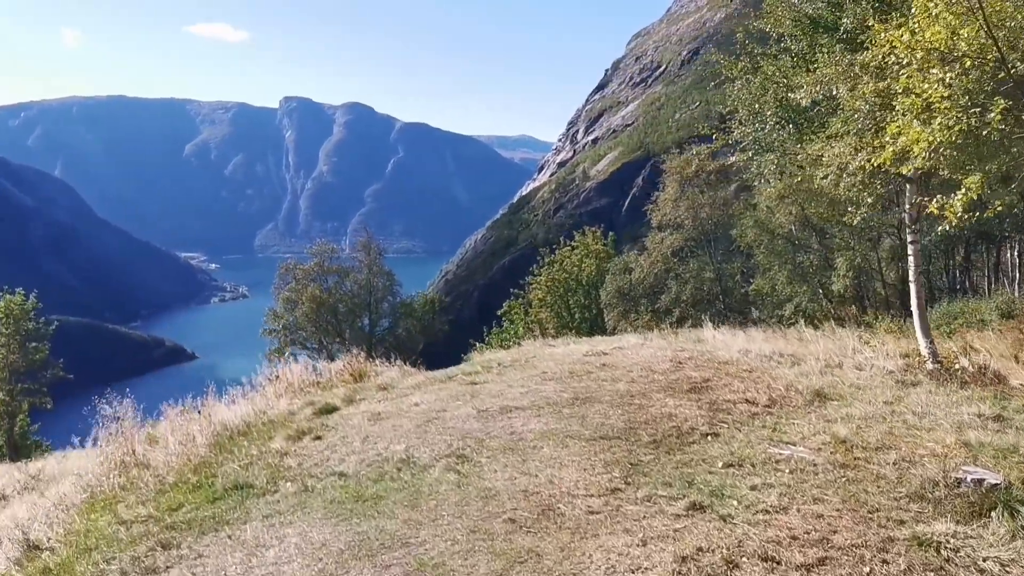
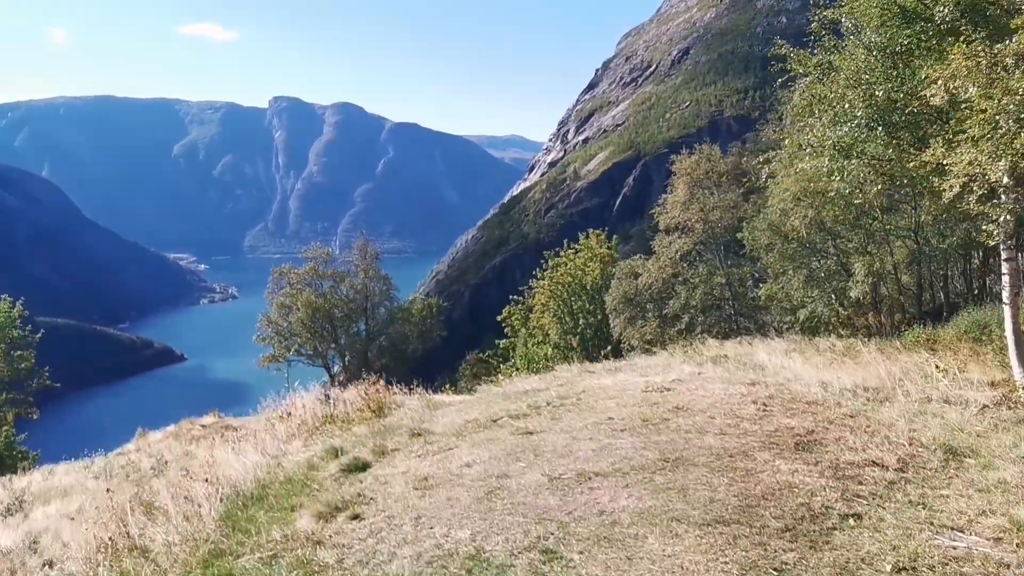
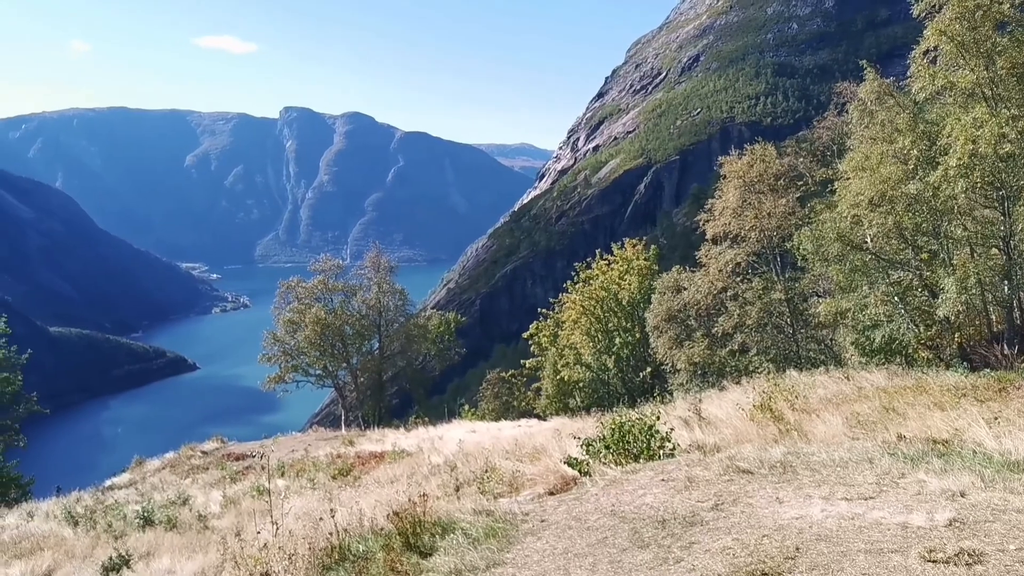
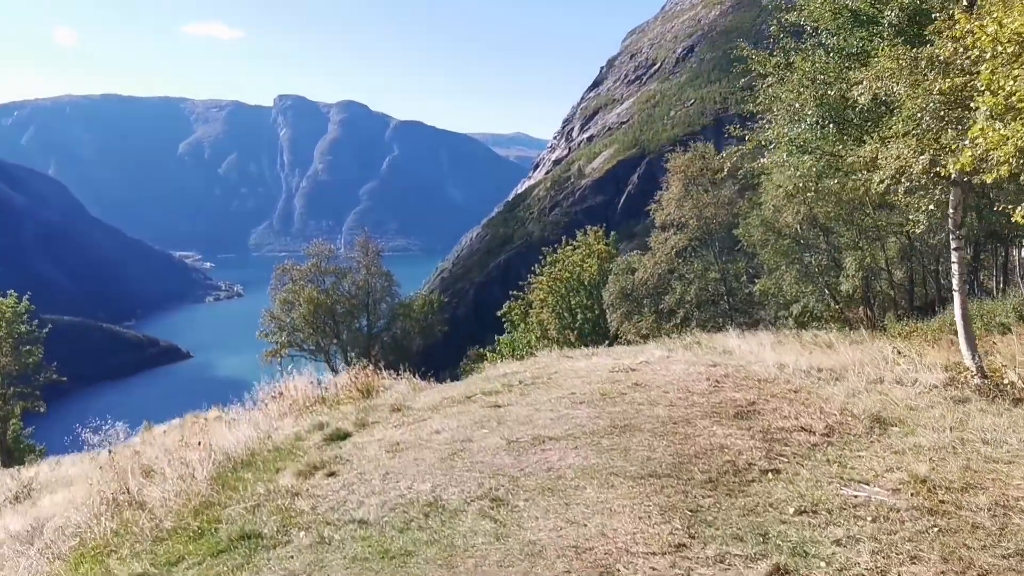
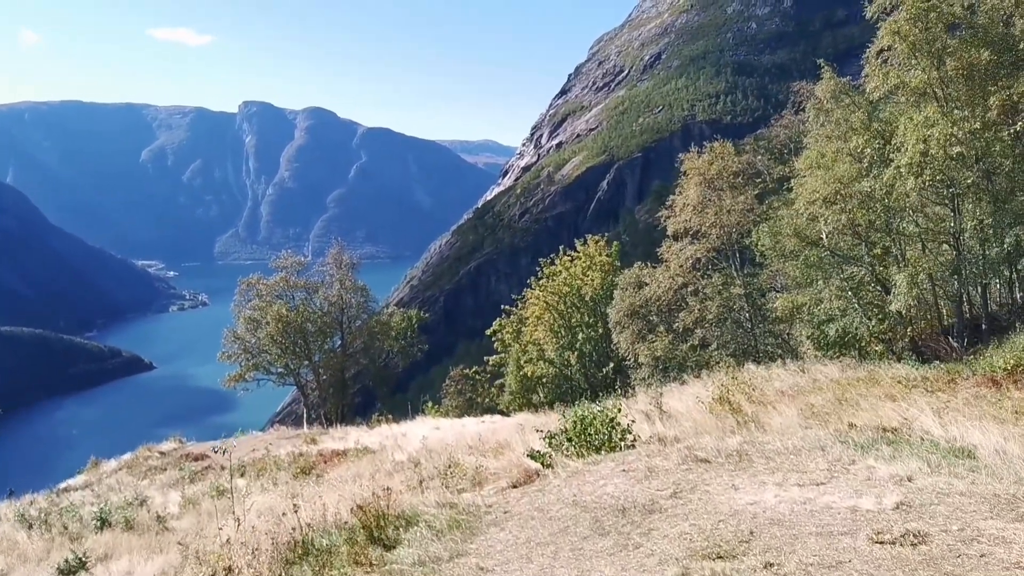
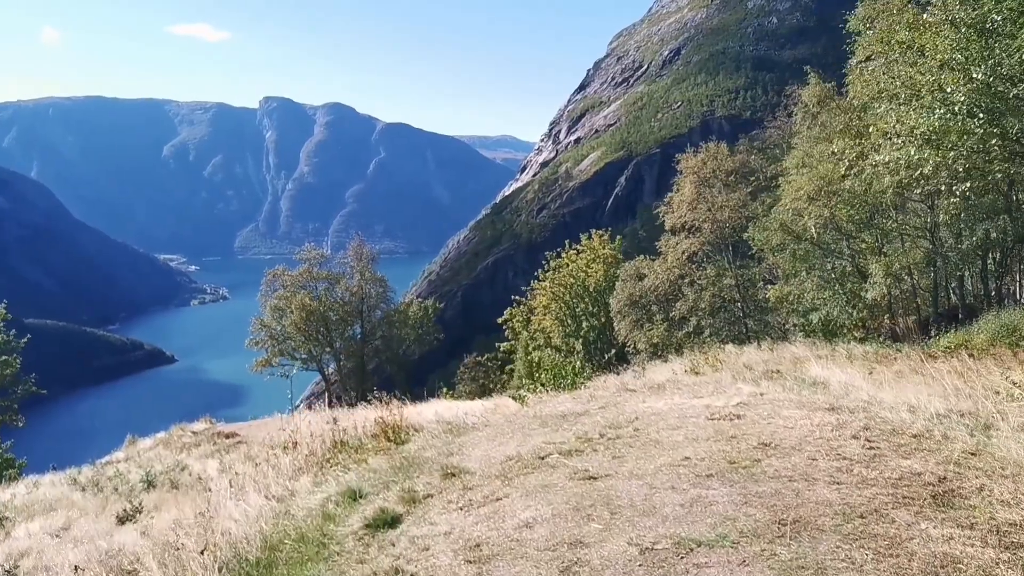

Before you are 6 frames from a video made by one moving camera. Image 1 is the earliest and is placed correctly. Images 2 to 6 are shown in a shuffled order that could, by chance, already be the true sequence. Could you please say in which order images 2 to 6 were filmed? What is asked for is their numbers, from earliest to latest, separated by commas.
4, 2, 6, 5, 3
